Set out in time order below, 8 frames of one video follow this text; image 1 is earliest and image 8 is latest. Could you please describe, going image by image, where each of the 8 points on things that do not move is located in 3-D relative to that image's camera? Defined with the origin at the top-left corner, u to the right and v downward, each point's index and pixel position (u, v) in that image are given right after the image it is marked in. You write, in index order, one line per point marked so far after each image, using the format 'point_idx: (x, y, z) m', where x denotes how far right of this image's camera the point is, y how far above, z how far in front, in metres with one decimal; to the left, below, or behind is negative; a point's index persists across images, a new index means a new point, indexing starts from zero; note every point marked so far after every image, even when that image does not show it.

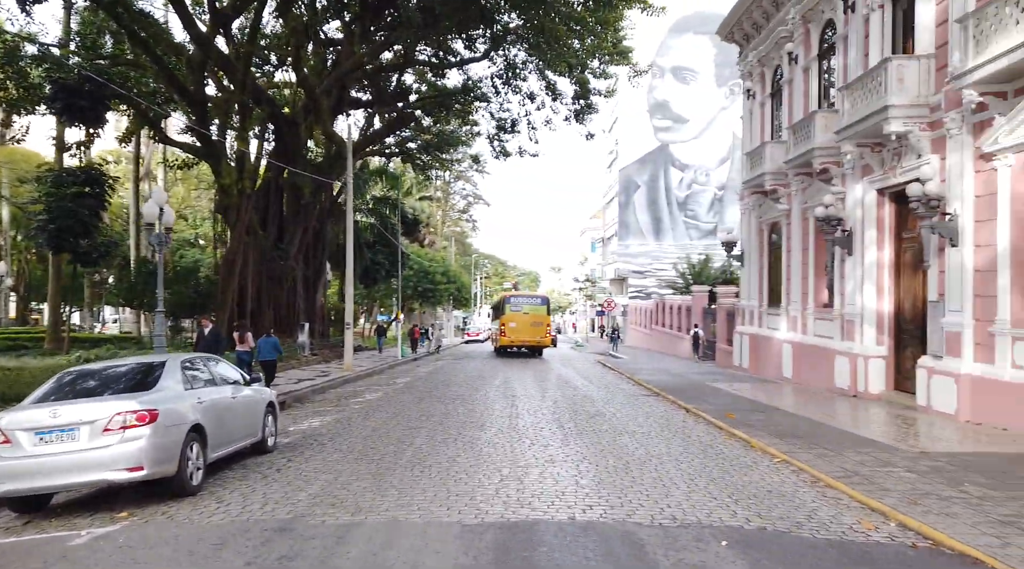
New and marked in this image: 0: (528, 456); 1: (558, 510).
0: (+0.1, -1.8, +9.2) m
1: (+0.3, -1.6, +6.0) m
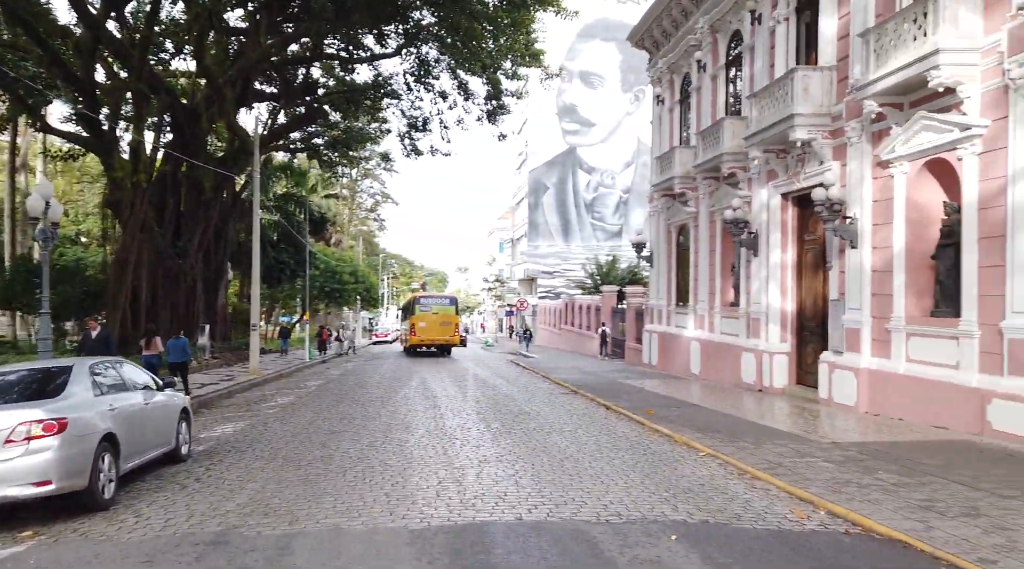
0: (-0.6, -1.8, +9.2) m
1: (0.0, -1.6, +6.1) m
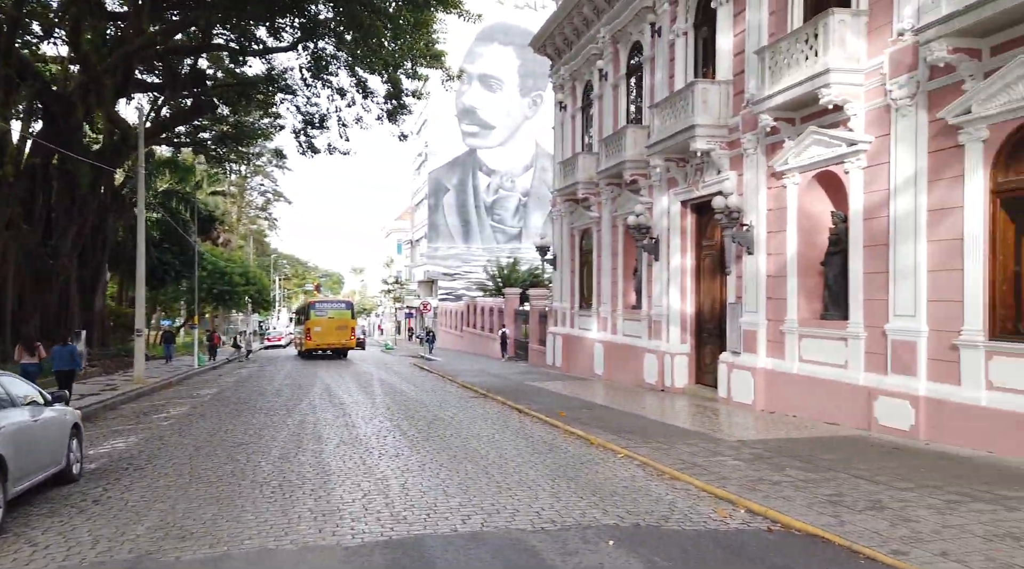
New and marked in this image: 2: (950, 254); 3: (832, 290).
0: (-1.4, -1.9, +9.3) m
1: (-0.5, -1.7, +6.2) m
2: (+5.4, +0.4, +10.6) m
3: (+4.9, -0.1, +13.3) m
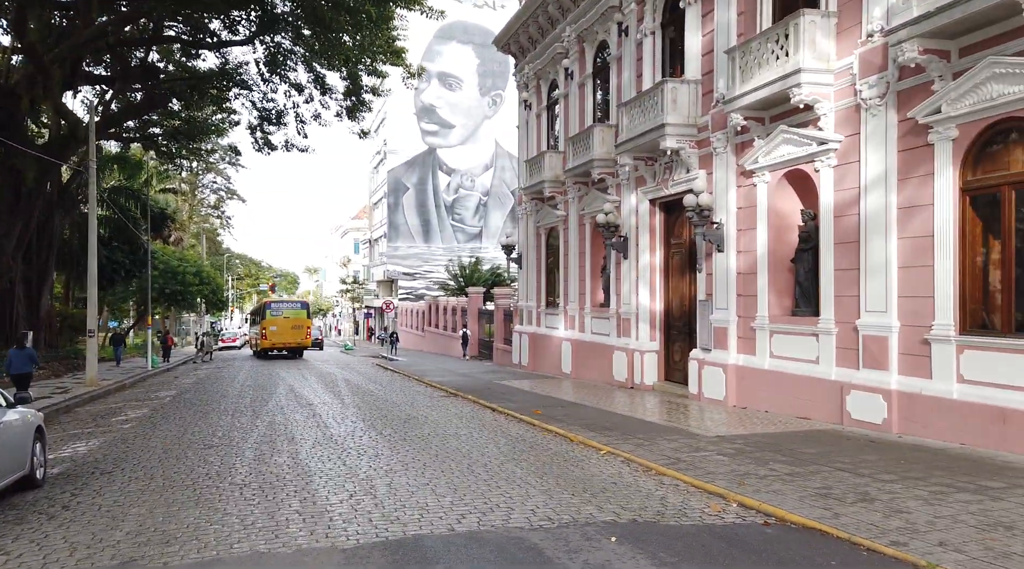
0: (-1.6, -1.9, +9.2) m
1: (-0.5, -1.7, +6.2) m
2: (+5.1, +0.4, +10.9) m
3: (+4.5, 0.0, +13.5) m
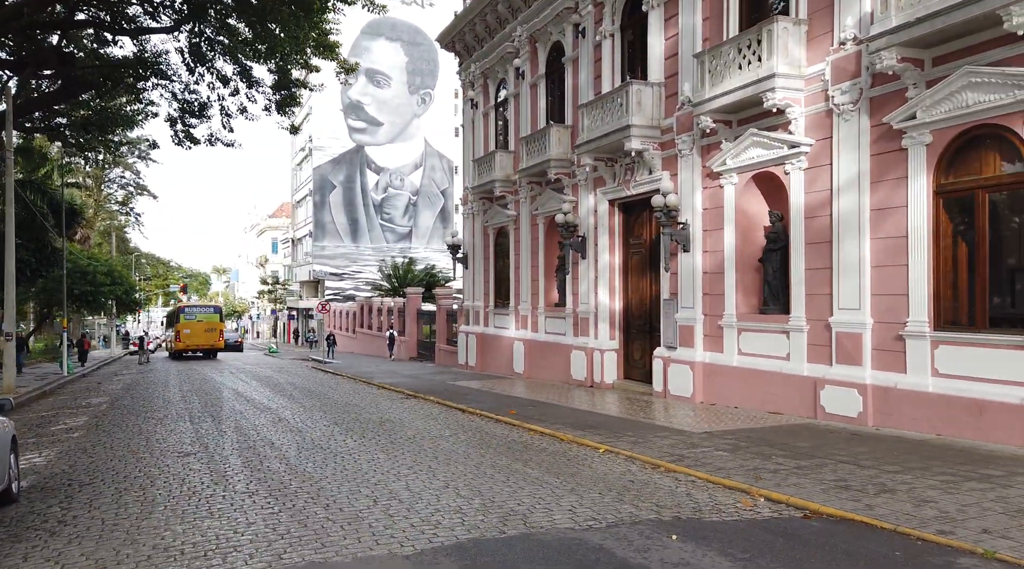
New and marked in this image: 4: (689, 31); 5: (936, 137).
0: (-1.5, -1.9, +9.1) m
1: (-0.2, -1.7, +6.1) m
2: (+5.0, +0.4, +11.3) m
3: (+4.2, 0.0, +13.9) m
4: (+3.2, +4.6, +15.8) m
5: (+5.2, +1.8, +10.7) m
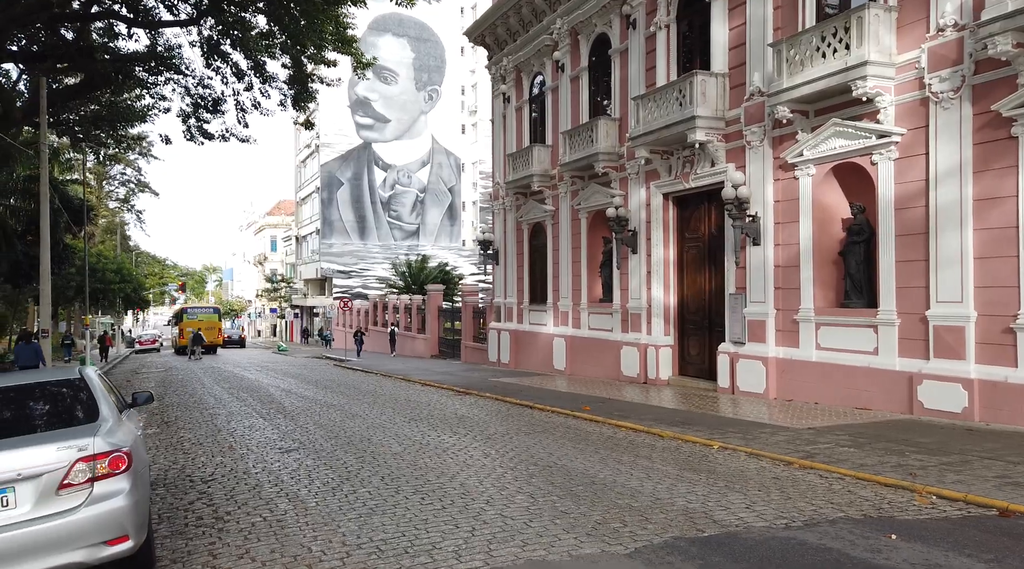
0: (-0.3, -1.8, +8.8) m
1: (+1.1, -1.6, +5.8) m
2: (+6.2, +0.6, +11.1) m
3: (+5.4, +0.1, +13.7) m
4: (+4.4, +4.8, +15.6) m
5: (+6.5, +1.9, +10.4) m
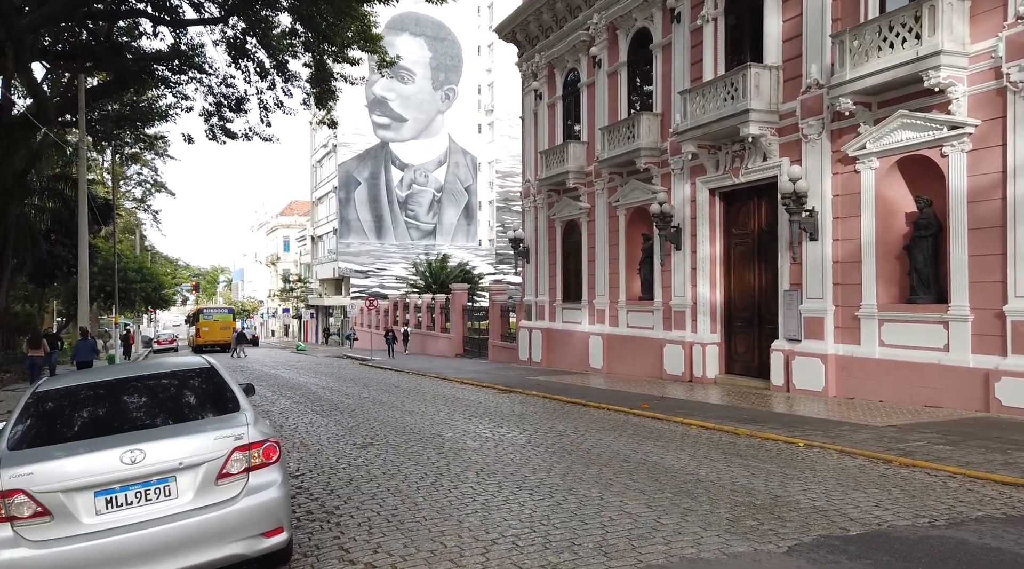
0: (+0.6, -1.7, +8.5) m
1: (+1.9, -1.5, +5.6) m
2: (+7.1, +0.6, +10.8) m
3: (+6.3, +0.2, +13.4) m
4: (+5.4, +4.8, +15.3) m
5: (+7.4, +2.0, +10.1) m
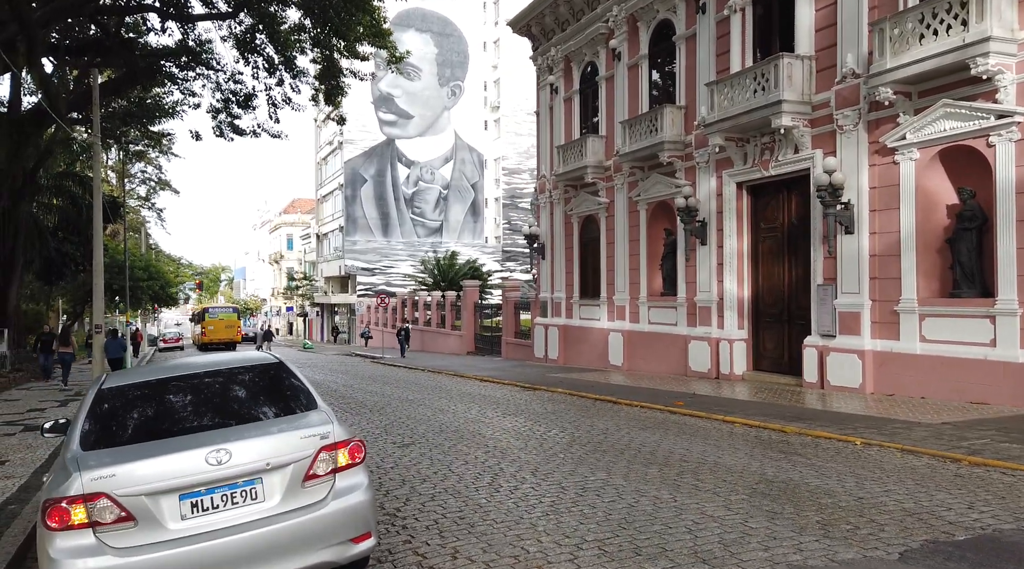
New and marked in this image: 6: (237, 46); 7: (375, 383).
0: (+1.1, -1.7, +8.2) m
1: (+2.4, -1.5, +5.3) m
2: (+7.6, +0.7, +10.4) m
3: (+6.8, +0.3, +13.0) m
4: (+5.9, +4.9, +14.9) m
5: (+7.8, +2.1, +9.8) m
6: (-6.1, +5.5, +19.9) m
7: (-3.1, -2.2, +19.9) m
